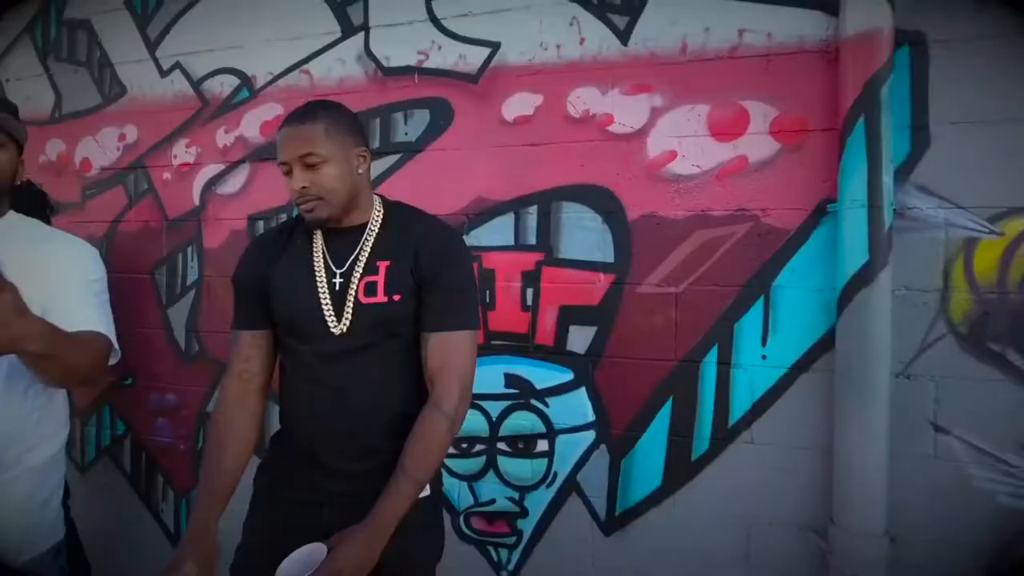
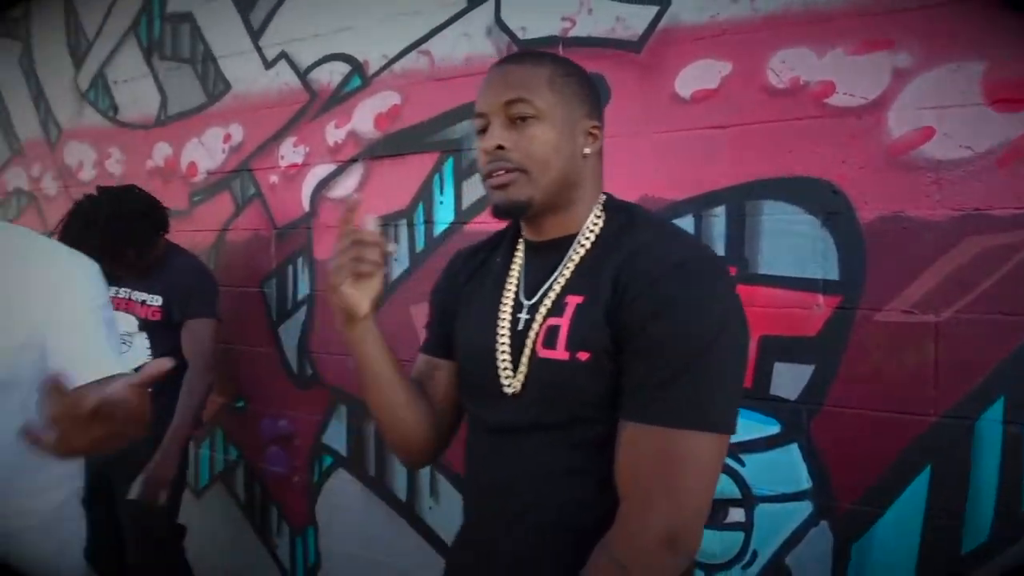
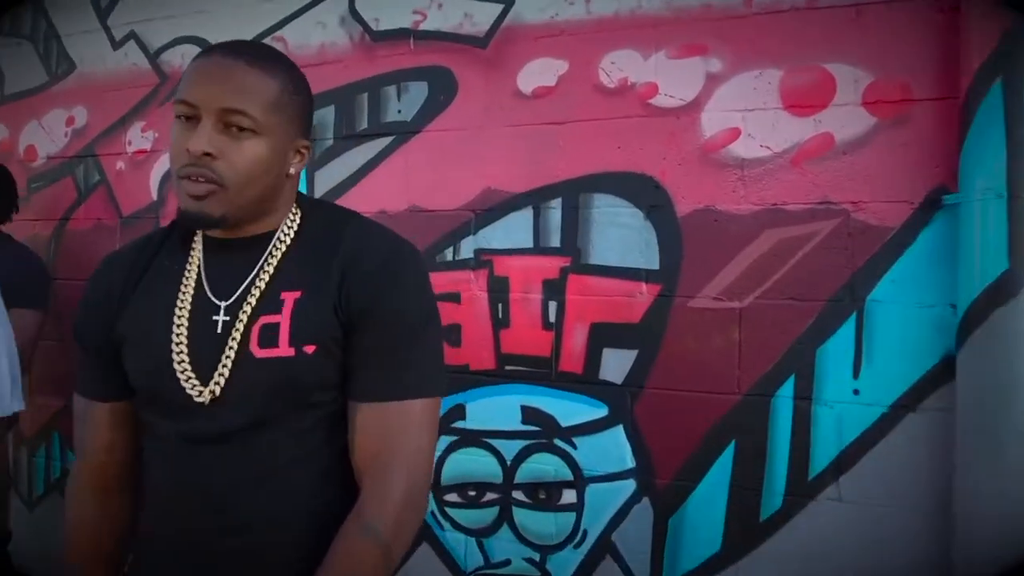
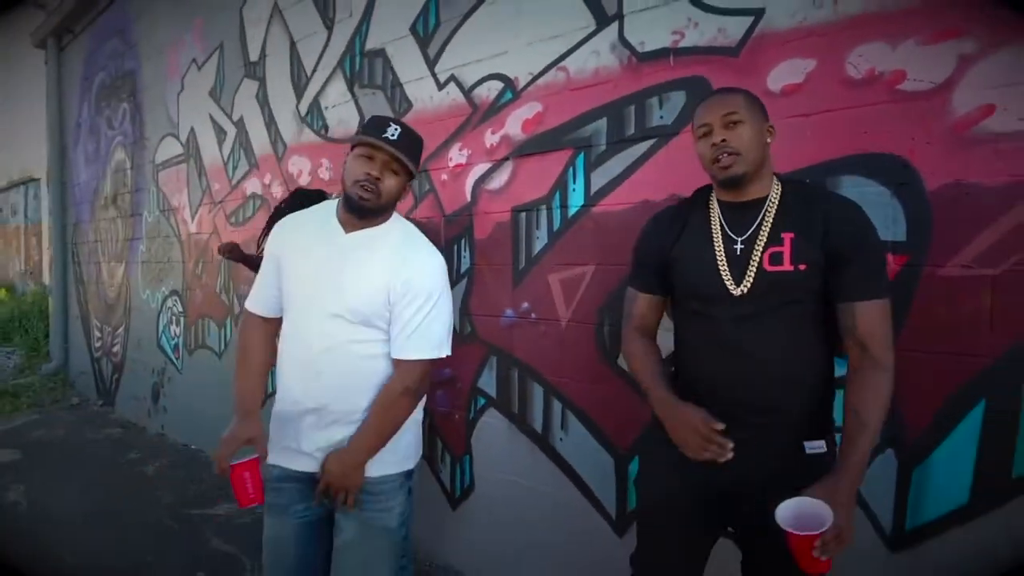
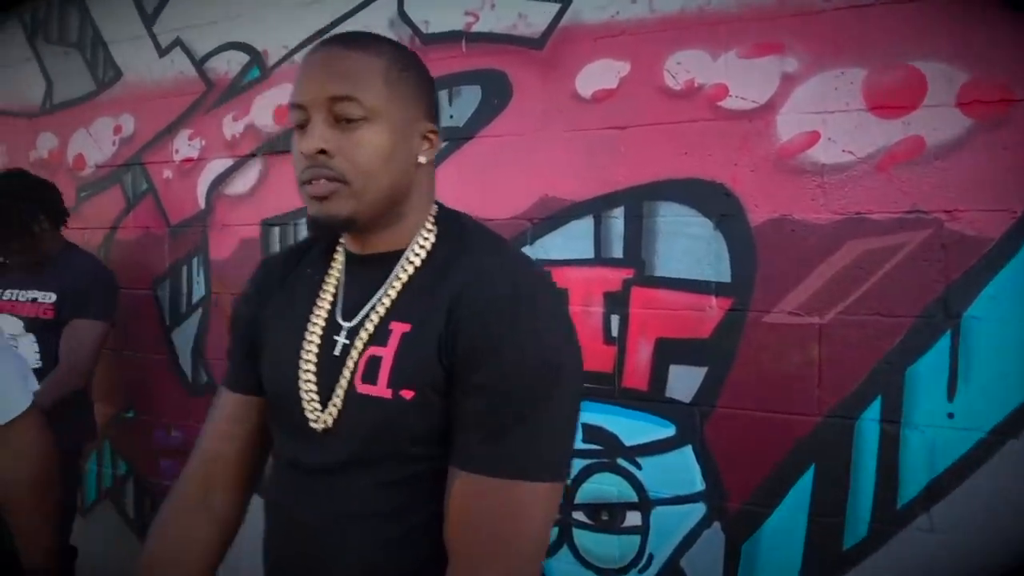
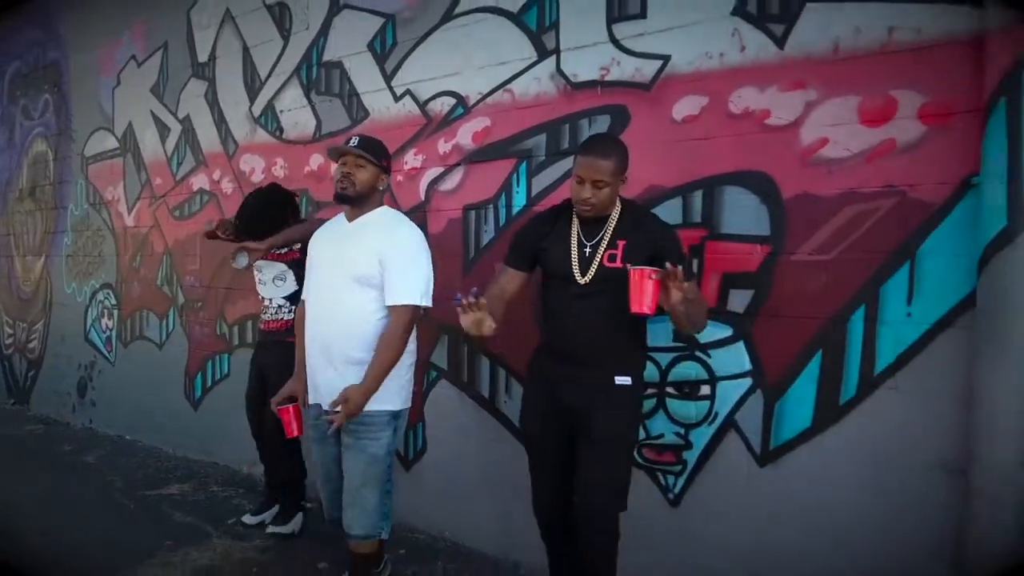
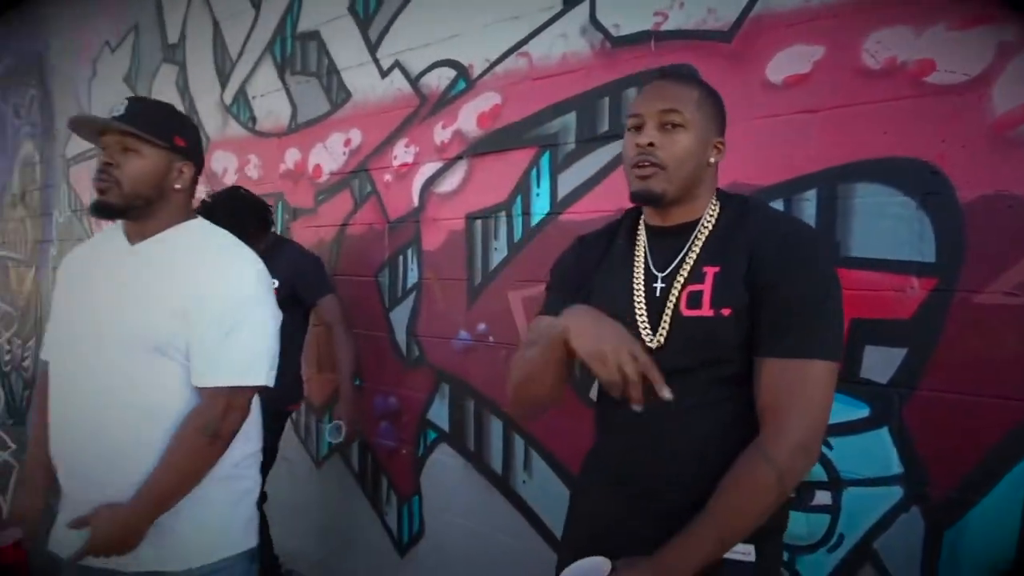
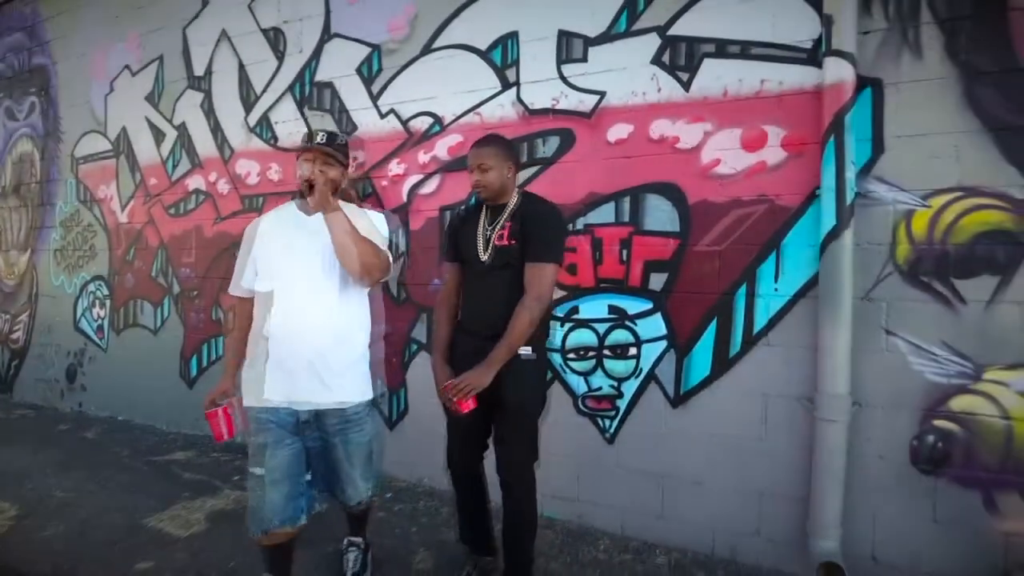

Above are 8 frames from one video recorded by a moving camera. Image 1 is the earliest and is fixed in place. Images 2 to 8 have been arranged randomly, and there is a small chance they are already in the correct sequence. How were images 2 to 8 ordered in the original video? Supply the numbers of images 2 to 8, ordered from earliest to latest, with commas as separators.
3, 5, 2, 7, 4, 6, 8
